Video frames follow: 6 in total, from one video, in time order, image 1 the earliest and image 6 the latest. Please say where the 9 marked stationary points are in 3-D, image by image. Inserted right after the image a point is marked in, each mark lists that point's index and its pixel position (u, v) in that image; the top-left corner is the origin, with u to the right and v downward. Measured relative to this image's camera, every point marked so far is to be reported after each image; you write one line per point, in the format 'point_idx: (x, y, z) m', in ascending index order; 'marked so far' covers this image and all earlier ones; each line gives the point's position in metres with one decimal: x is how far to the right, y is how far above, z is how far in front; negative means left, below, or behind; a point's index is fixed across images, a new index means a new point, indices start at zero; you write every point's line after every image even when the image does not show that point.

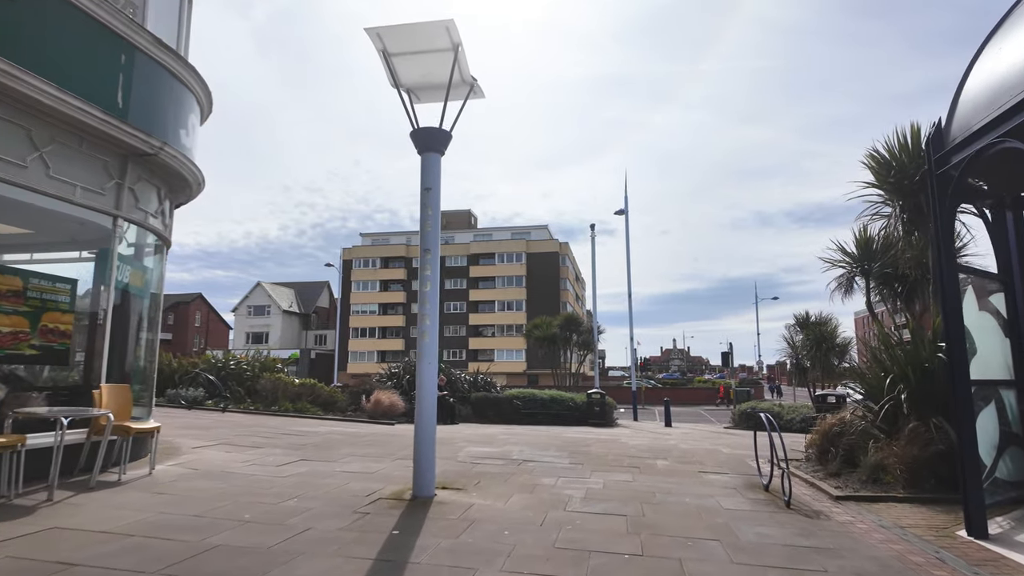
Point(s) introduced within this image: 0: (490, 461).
0: (-0.3, -2.7, +9.7) m
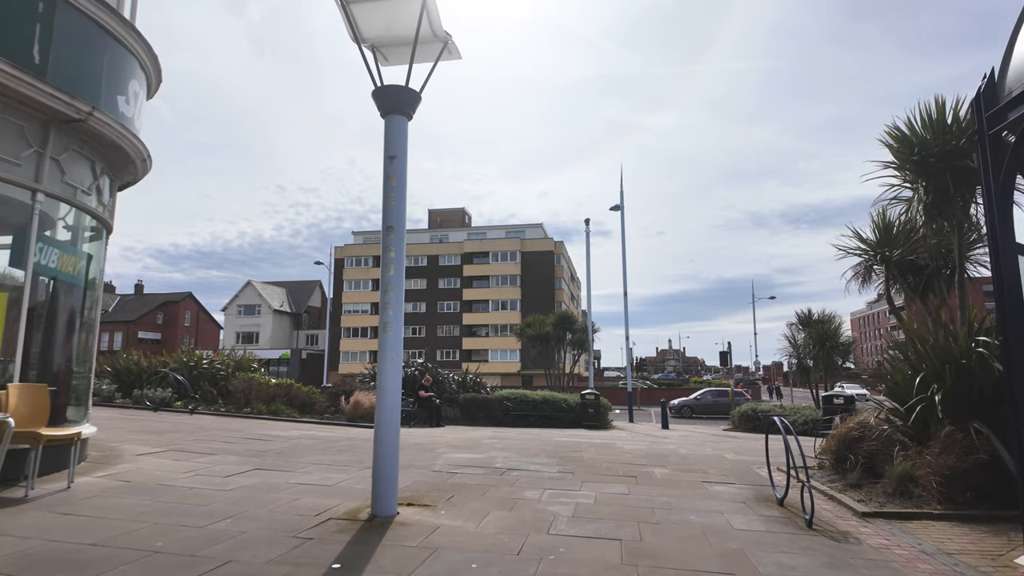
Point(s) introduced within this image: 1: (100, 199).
0: (-0.6, -2.6, +8.7) m
1: (-5.5, +1.2, +8.3) m
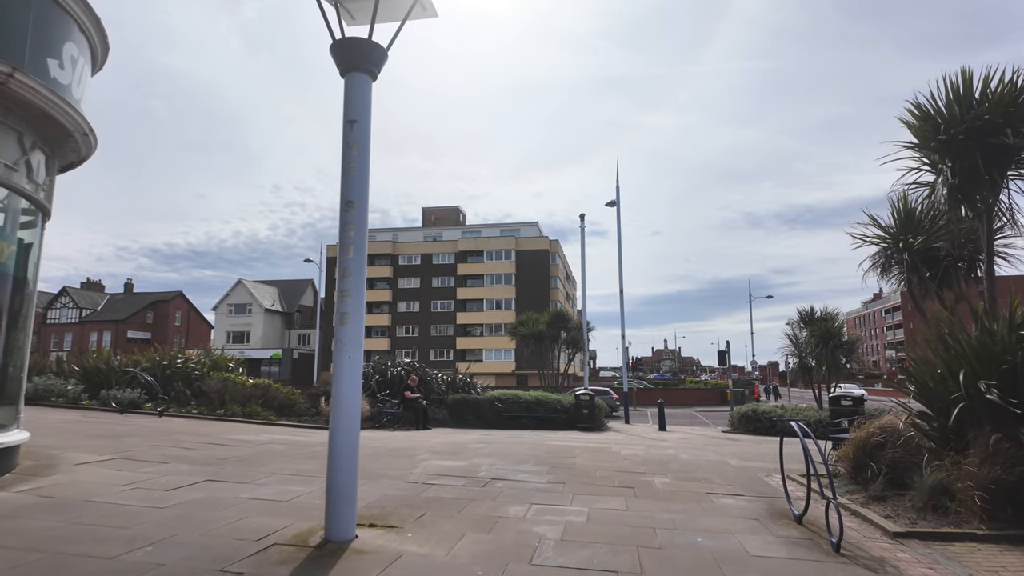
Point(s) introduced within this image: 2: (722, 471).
0: (-0.8, -2.4, +7.9) m
1: (-5.7, +1.3, +7.4) m
2: (+3.2, -2.8, +9.5) m
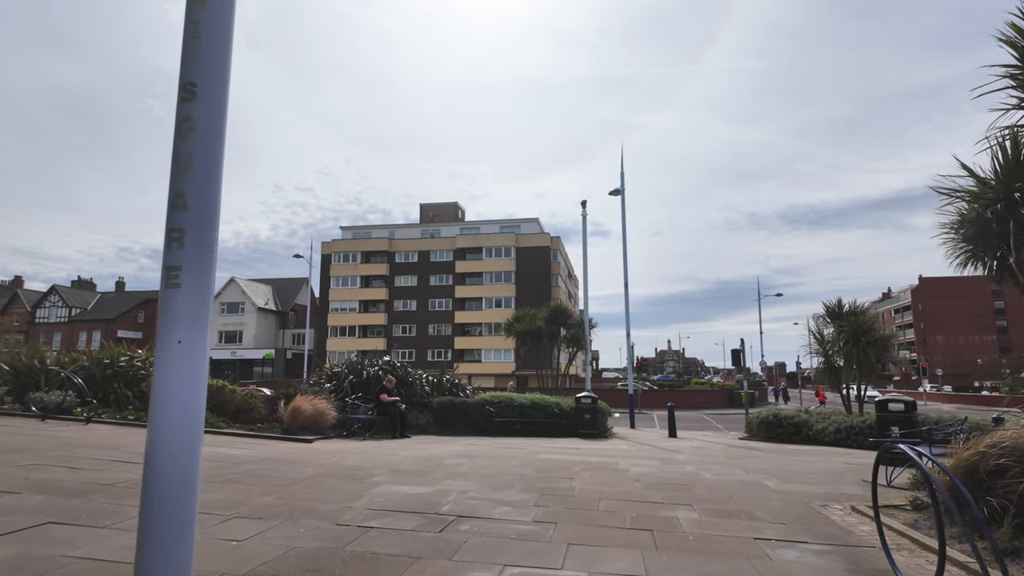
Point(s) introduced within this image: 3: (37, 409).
0: (-1.1, -2.1, +5.7) m
1: (-6.0, +1.6, +5.3) m
2: (+3.0, -2.5, +7.4) m
3: (-9.9, -2.5, +13.0) m
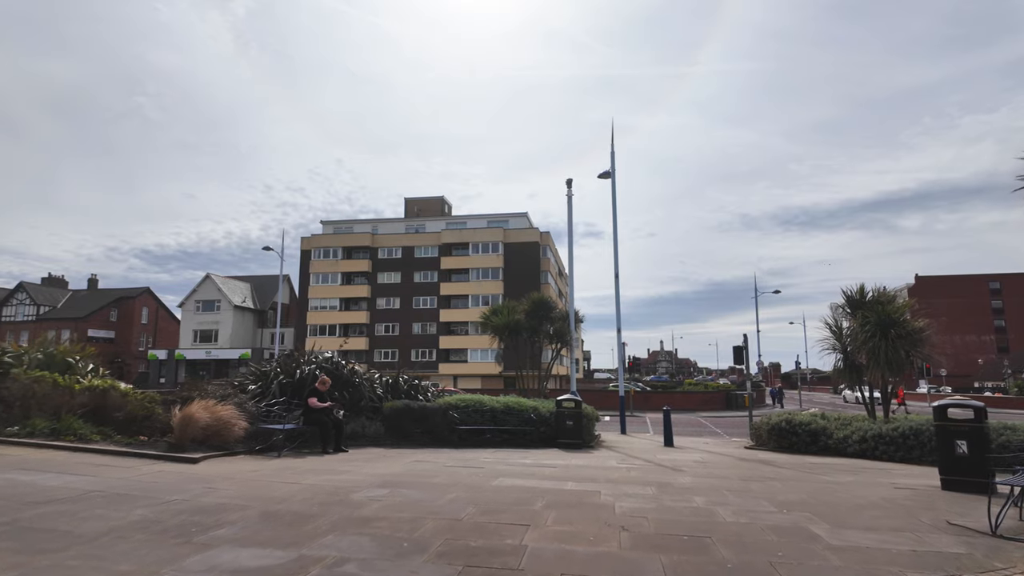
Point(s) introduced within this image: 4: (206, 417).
0: (-1.7, -1.7, +3.0) m
1: (-6.6, +2.1, +2.5) m
2: (+2.3, -2.1, +4.7) m
3: (-10.6, -2.1, +10.1) m
4: (-4.9, -2.1, +10.0) m
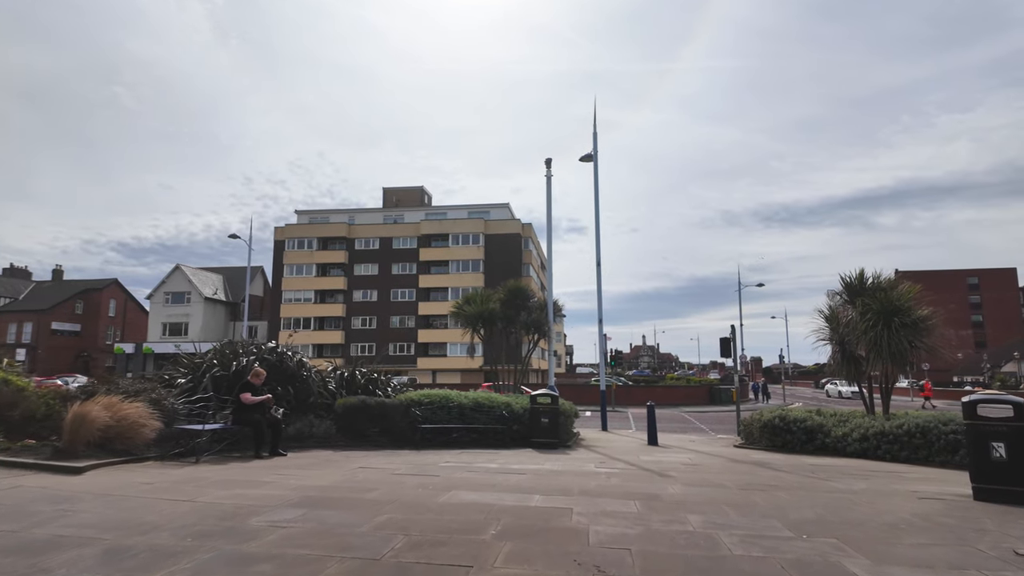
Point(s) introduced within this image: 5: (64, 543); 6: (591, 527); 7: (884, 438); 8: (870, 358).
0: (-2.1, -1.4, +1.4) m
1: (-6.9, +2.4, +0.7) m
2: (+1.9, -1.8, +3.2) m
3: (-11.2, -1.8, +8.3) m
4: (-5.5, -1.7, +8.4) m
5: (-3.2, -1.8, +4.4) m
6: (+0.7, -2.1, +5.4) m
7: (+8.0, -3.2, +13.2) m
8: (+8.6, -1.7, +14.9) m
